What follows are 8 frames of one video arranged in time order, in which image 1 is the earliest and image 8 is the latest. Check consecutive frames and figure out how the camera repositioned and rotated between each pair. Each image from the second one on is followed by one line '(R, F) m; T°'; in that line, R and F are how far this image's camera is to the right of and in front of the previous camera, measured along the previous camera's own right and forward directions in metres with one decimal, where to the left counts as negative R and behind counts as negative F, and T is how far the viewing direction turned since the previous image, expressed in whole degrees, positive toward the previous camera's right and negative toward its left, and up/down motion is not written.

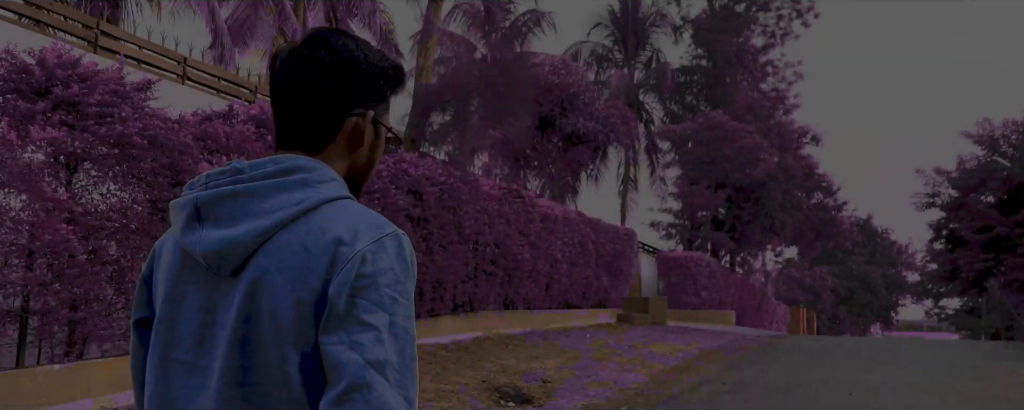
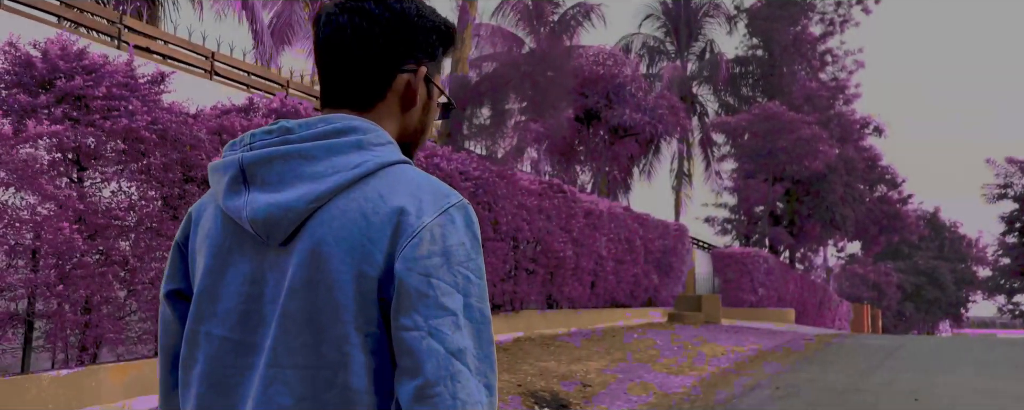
(+0.2, +0.4) m; -4°
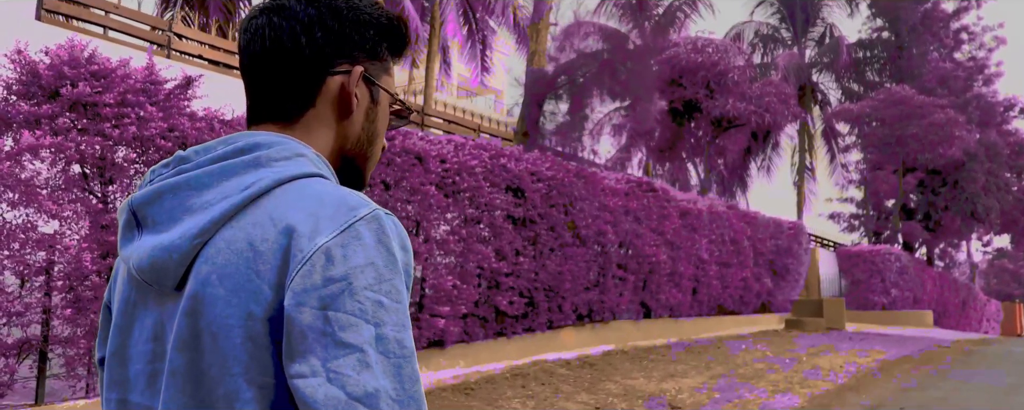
(+0.4, +0.7) m; -8°
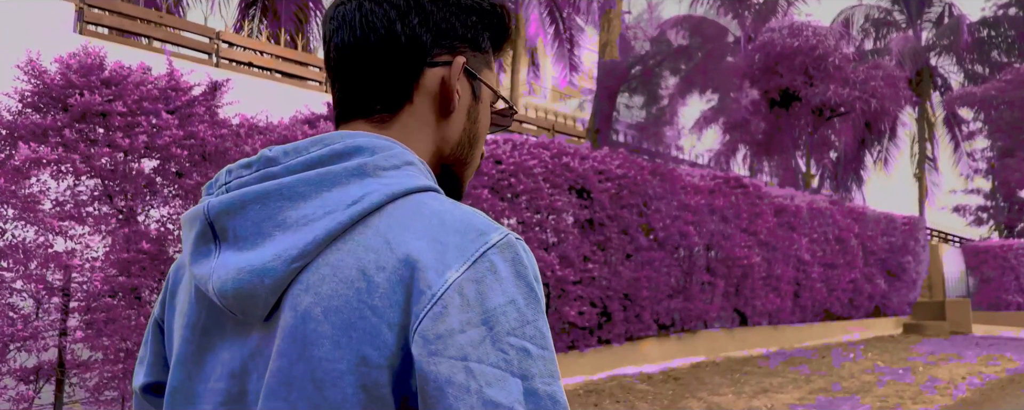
(+0.3, +0.6) m; -7°
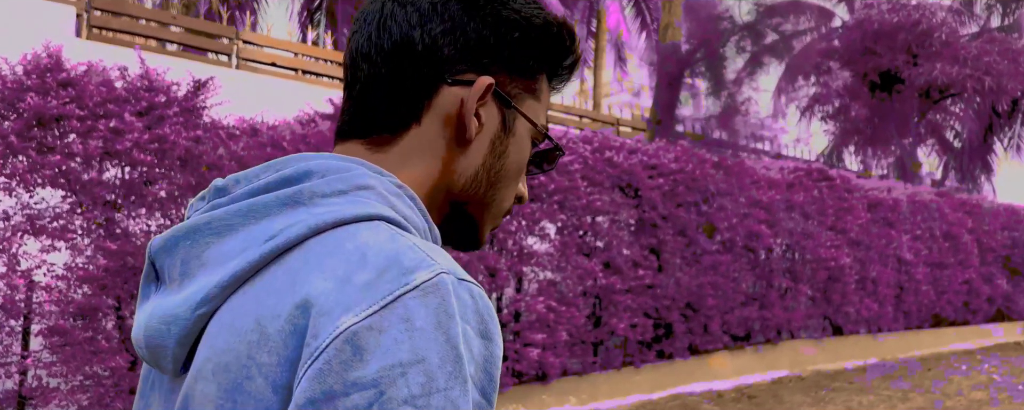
(+0.5, +0.7) m; -7°
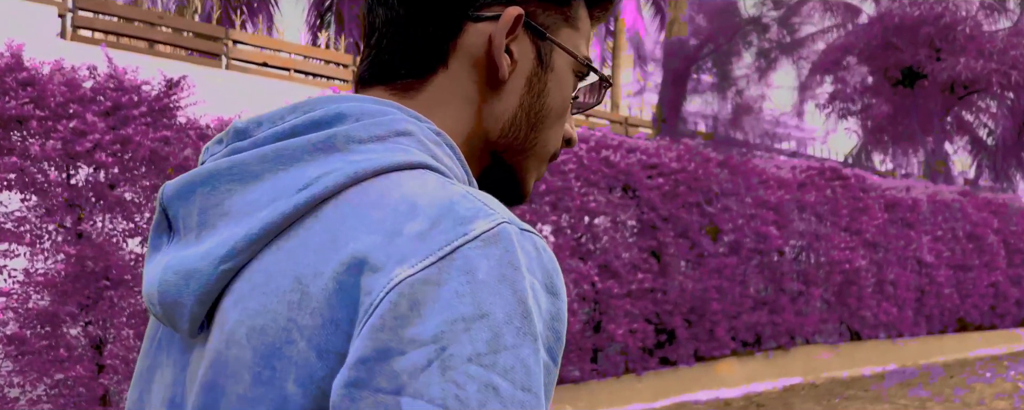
(+0.2, +0.2) m; -2°
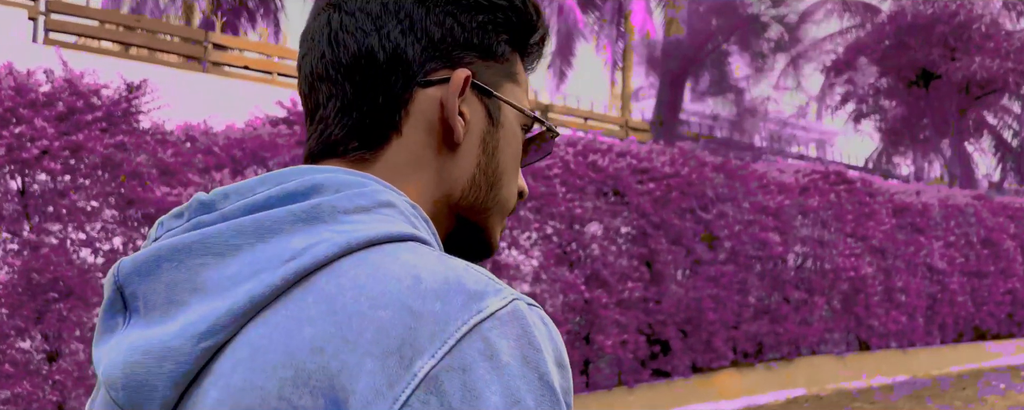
(+0.2, +0.2) m; -1°
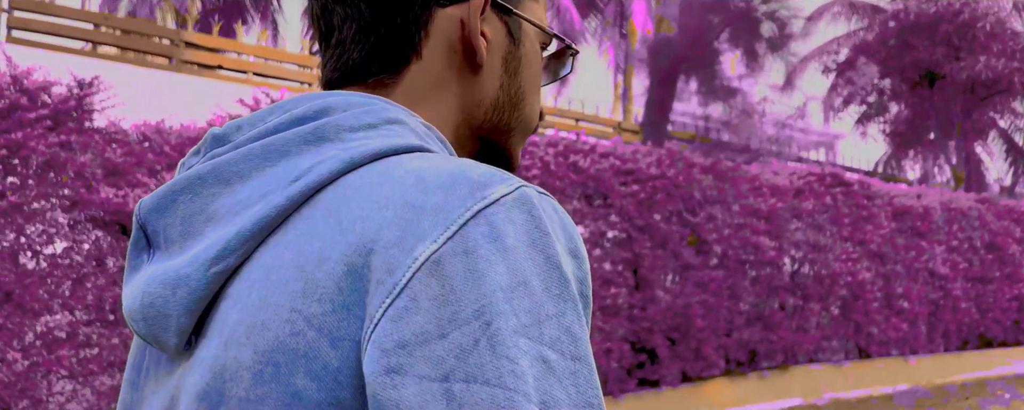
(+0.2, +0.2) m; -1°
